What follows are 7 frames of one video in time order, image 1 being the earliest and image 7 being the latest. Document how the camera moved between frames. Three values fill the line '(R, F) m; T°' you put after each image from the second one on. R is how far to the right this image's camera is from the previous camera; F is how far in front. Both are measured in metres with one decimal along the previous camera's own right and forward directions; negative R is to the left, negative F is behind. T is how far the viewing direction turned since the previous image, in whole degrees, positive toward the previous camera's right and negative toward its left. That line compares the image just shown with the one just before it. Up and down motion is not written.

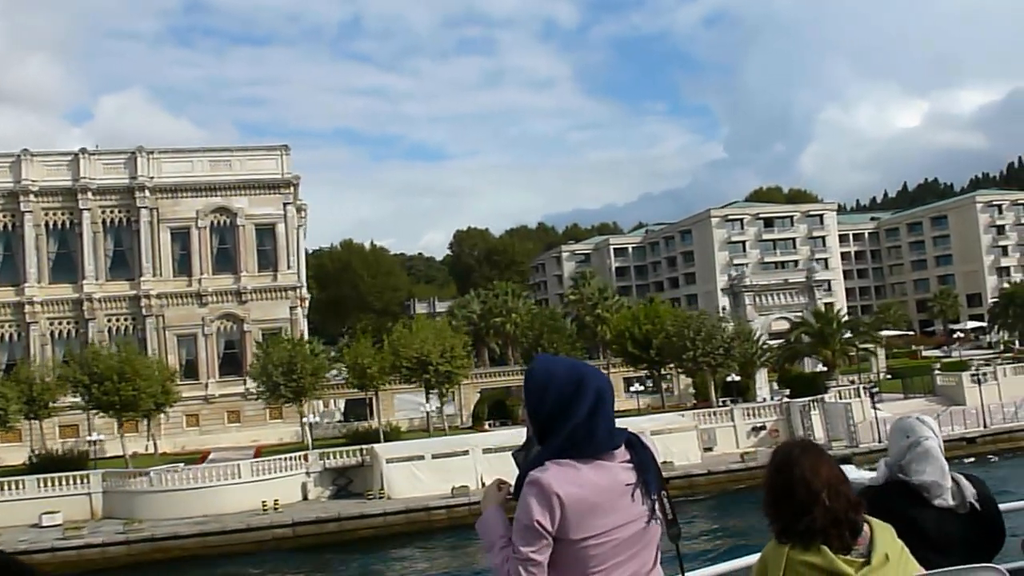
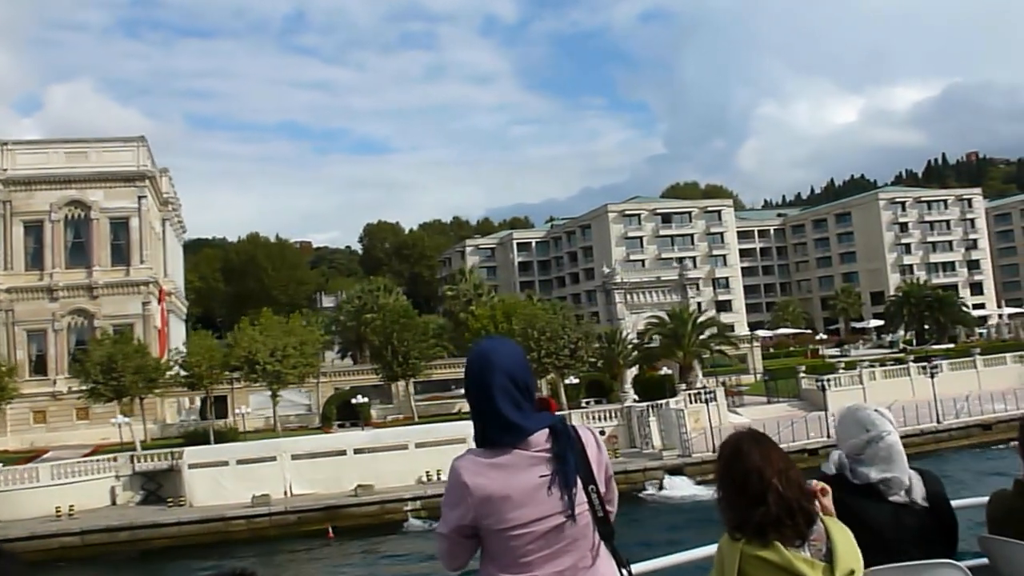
(+1.6, +0.4) m; -1°
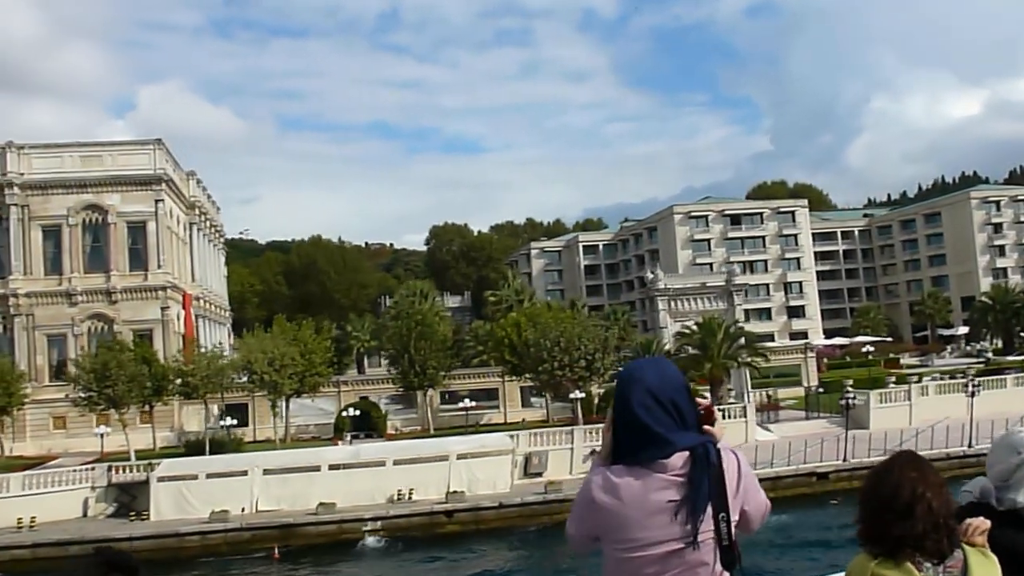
(+1.4, +0.8) m; -6°
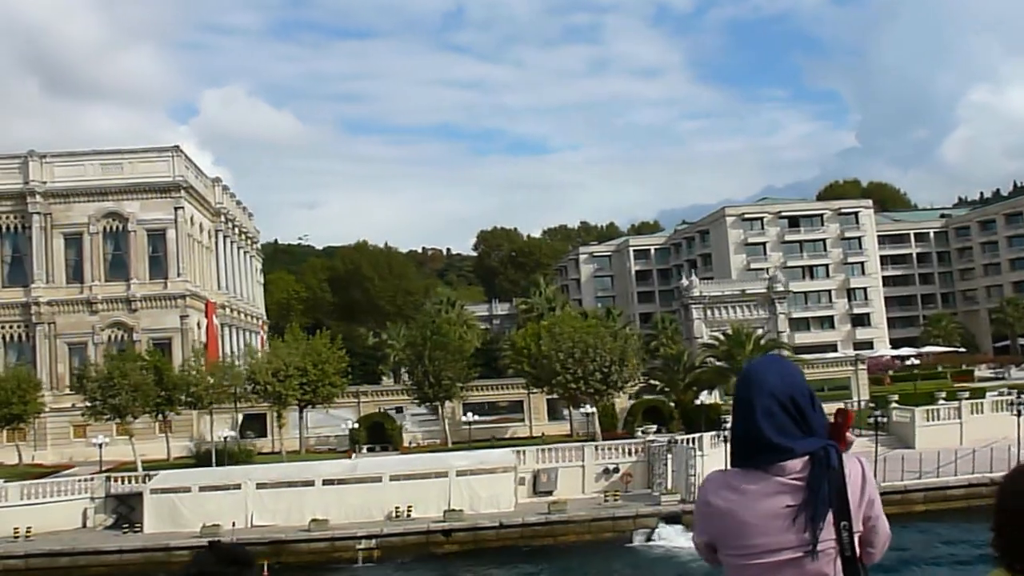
(+0.9, +0.5) m; -4°
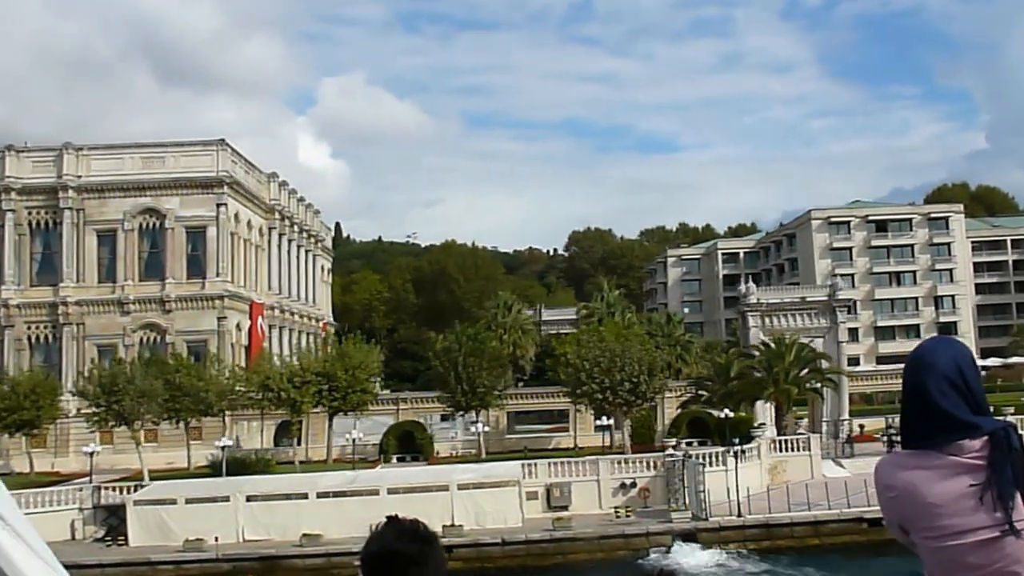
(+1.5, +0.6) m; -7°
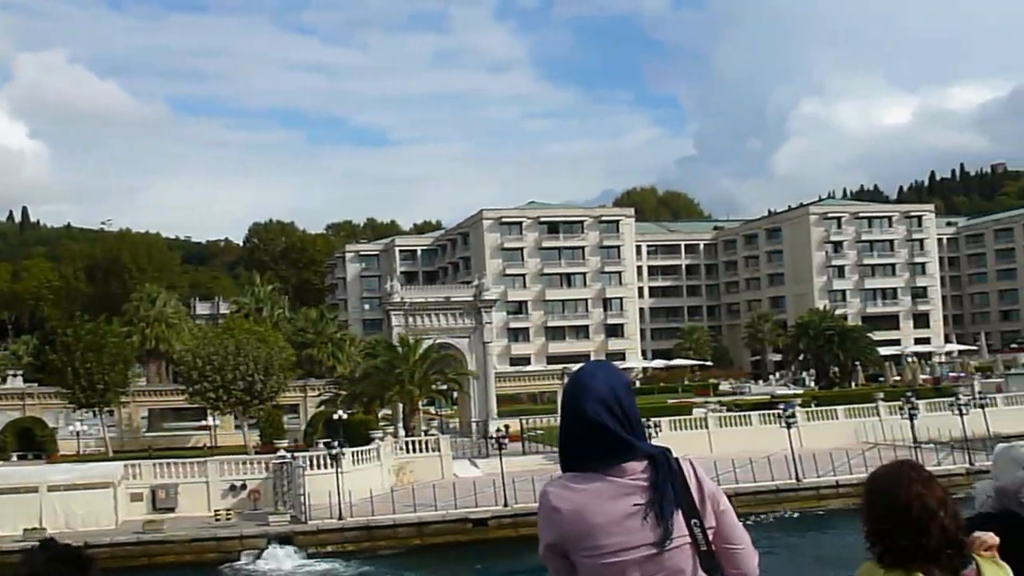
(+1.4, +0.2) m; +7°
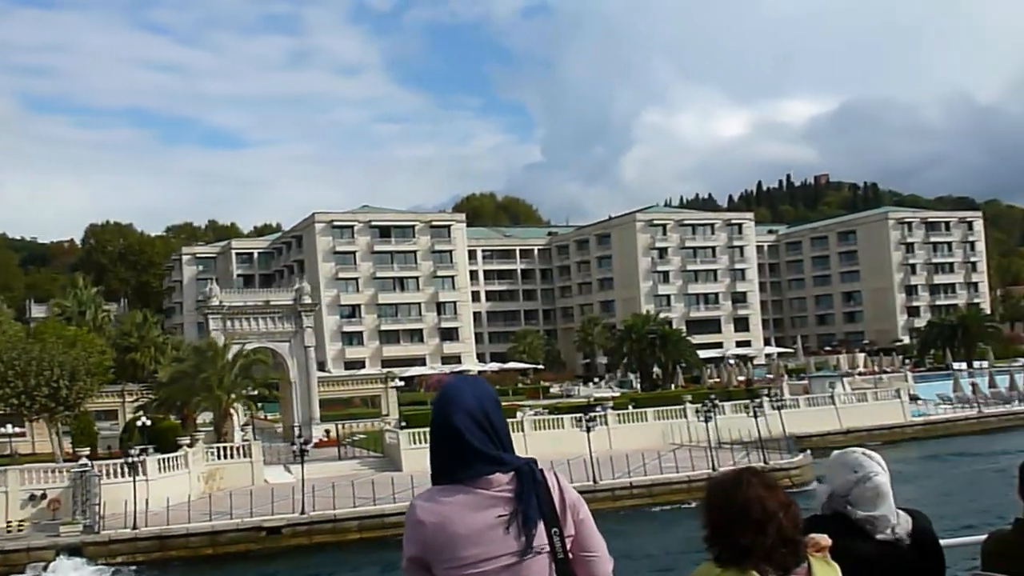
(-1.3, -0.1) m; +7°
